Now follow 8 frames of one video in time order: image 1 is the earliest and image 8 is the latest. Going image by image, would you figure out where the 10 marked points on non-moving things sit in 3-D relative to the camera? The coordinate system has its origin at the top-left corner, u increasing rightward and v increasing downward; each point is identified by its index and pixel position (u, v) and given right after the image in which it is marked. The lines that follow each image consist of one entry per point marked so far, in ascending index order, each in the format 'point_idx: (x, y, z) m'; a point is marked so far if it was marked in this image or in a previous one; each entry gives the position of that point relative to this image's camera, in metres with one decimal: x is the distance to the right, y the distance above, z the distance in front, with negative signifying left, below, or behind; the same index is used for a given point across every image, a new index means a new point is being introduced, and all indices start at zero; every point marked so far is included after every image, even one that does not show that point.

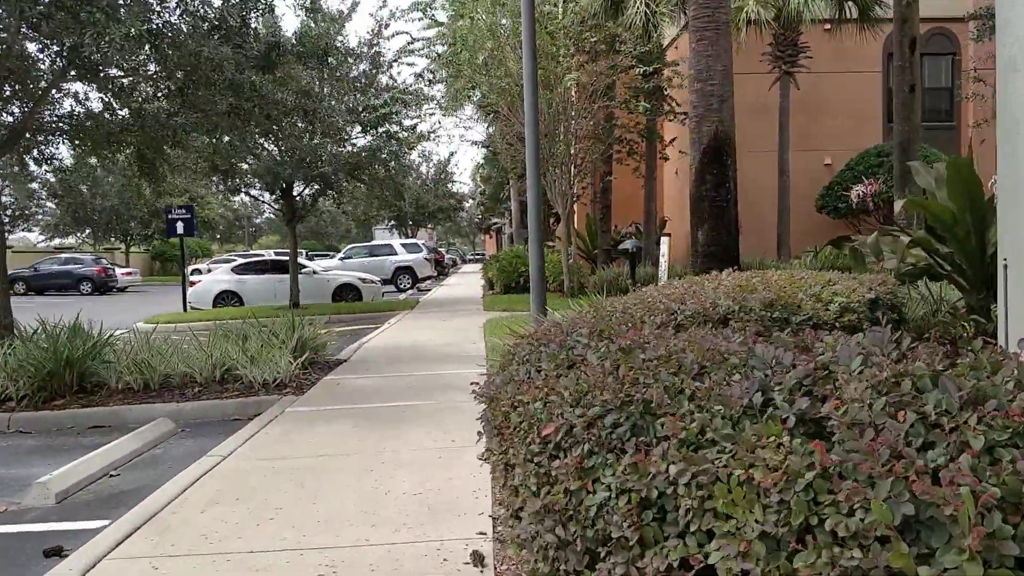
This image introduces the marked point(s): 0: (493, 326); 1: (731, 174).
0: (-0.4, -0.6, +12.6) m
1: (+1.9, +1.0, +7.3) m
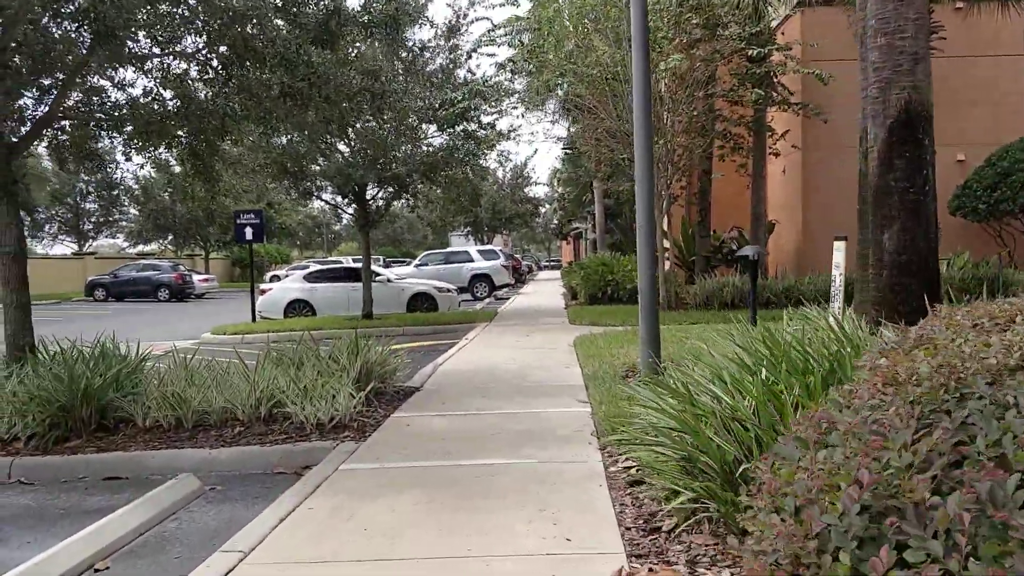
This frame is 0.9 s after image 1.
0: (+0.9, -0.8, +11.0) m
1: (+2.7, +0.8, +5.5) m
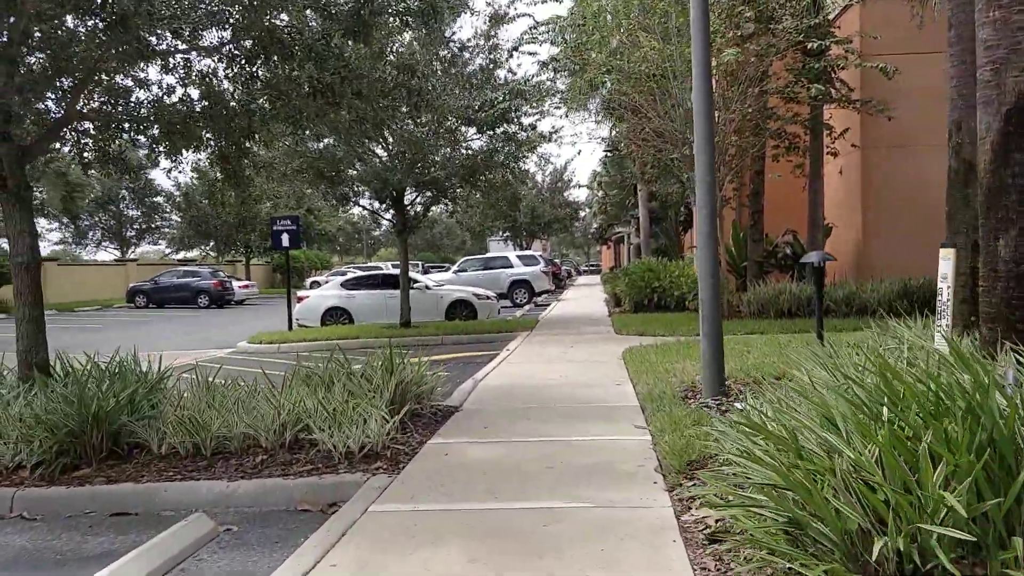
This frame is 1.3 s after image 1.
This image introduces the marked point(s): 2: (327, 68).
0: (+1.4, -0.9, +10.2) m
1: (+3.0, +0.8, +4.7) m
2: (-1.6, +2.0, +7.5) m
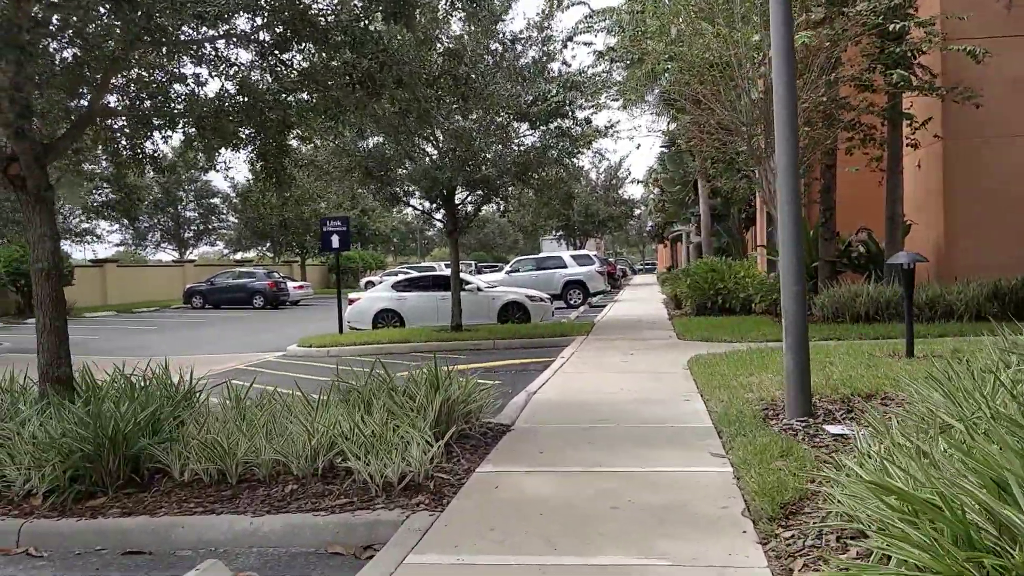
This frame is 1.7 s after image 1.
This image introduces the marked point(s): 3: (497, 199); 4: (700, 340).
0: (+2.1, -0.9, +9.4) m
1: (+3.3, +0.7, +3.8) m
2: (-1.2, +1.9, +6.9) m
3: (-0.3, +1.9, +17.6) m
4: (+3.1, -0.9, +13.7) m
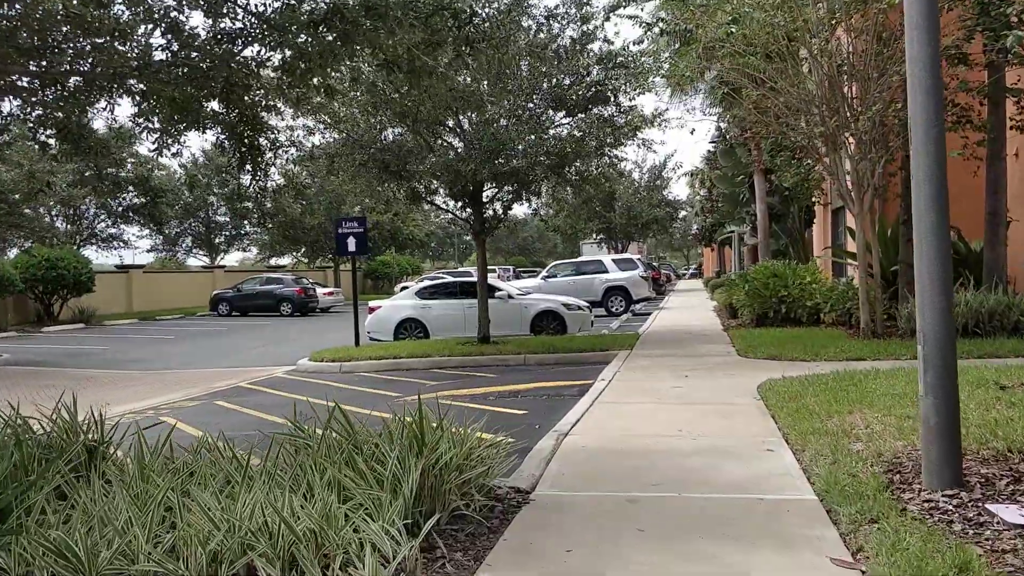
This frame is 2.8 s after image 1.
0: (+2.3, -1.0, +7.4) m
1: (+3.2, +0.7, +1.7) m
2: (-1.1, +1.8, +5.1) m
3: (+0.3, +1.7, +15.7) m
4: (+3.5, -1.0, +11.7) m
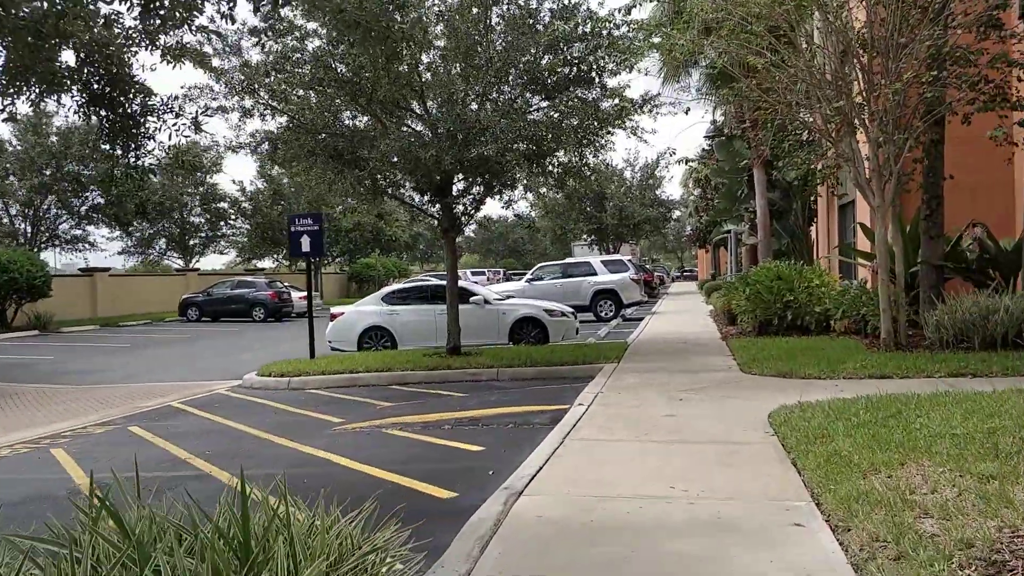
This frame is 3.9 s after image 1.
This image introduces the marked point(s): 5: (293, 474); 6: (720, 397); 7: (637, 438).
0: (+1.9, -1.1, +5.7) m
1: (+2.9, +0.6, 0.0) m
2: (-1.5, +1.8, +3.3) m
3: (-0.1, +1.6, +14.0) m
4: (+3.1, -1.0, +10.0) m
5: (-1.8, -1.5, +6.9) m
6: (+2.1, -1.1, +8.4) m
7: (+1.0, -1.2, +6.6) m
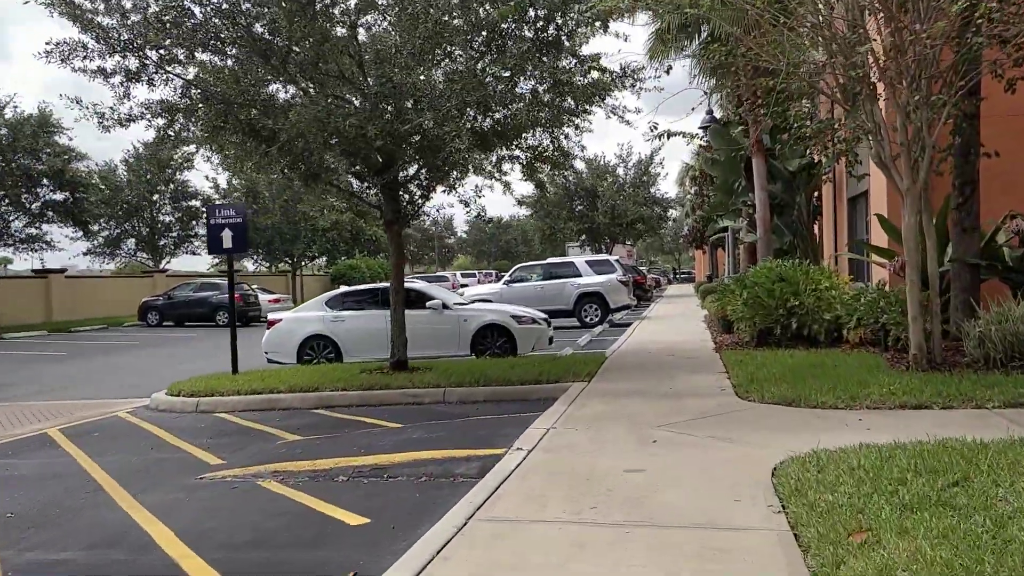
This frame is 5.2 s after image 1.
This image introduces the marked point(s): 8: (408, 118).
0: (+1.3, -1.1, +3.6) m
1: (+2.3, +0.6, -2.1) m
2: (-2.1, +1.8, +1.2) m
3: (-0.8, +1.6, +11.9) m
4: (+2.5, -1.1, +7.9) m
5: (-2.4, -1.6, +4.7) m
6: (+1.5, -1.1, +6.3) m
7: (+0.4, -1.2, +4.4) m
8: (-1.2, +2.1, +10.6) m
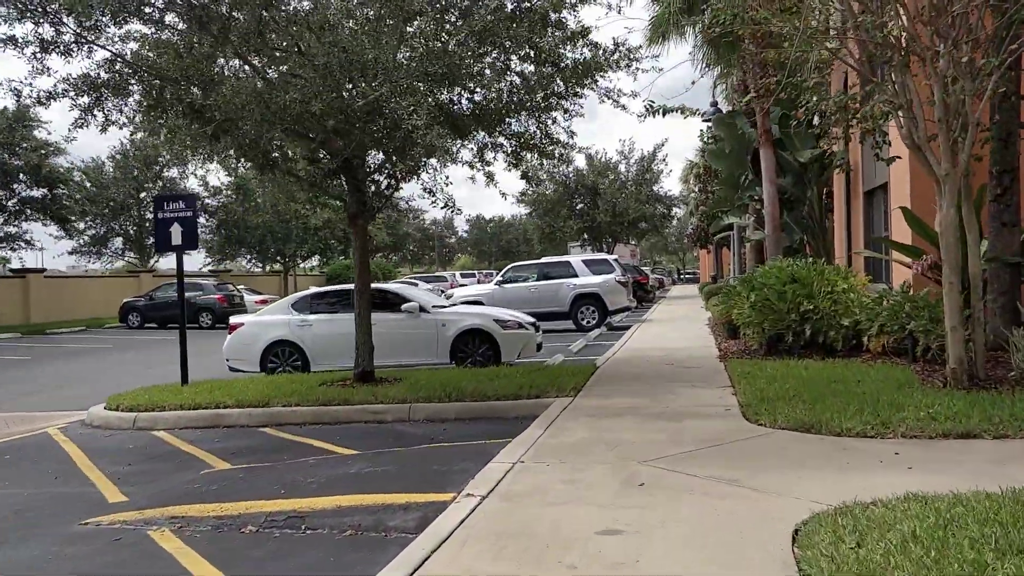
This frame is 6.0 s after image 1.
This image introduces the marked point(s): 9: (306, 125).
0: (+1.0, -1.1, +2.3) m
1: (+1.9, +0.6, -3.4) m
2: (-2.4, +1.7, 0.0) m
3: (-1.0, +1.6, +10.6) m
4: (+2.2, -1.1, +6.6) m
5: (-2.7, -1.6, +3.5) m
6: (+1.2, -1.1, +5.0) m
7: (+0.1, -1.2, +3.2) m
8: (-1.4, +2.0, +9.3) m
9: (-2.1, +1.7, +9.1) m
